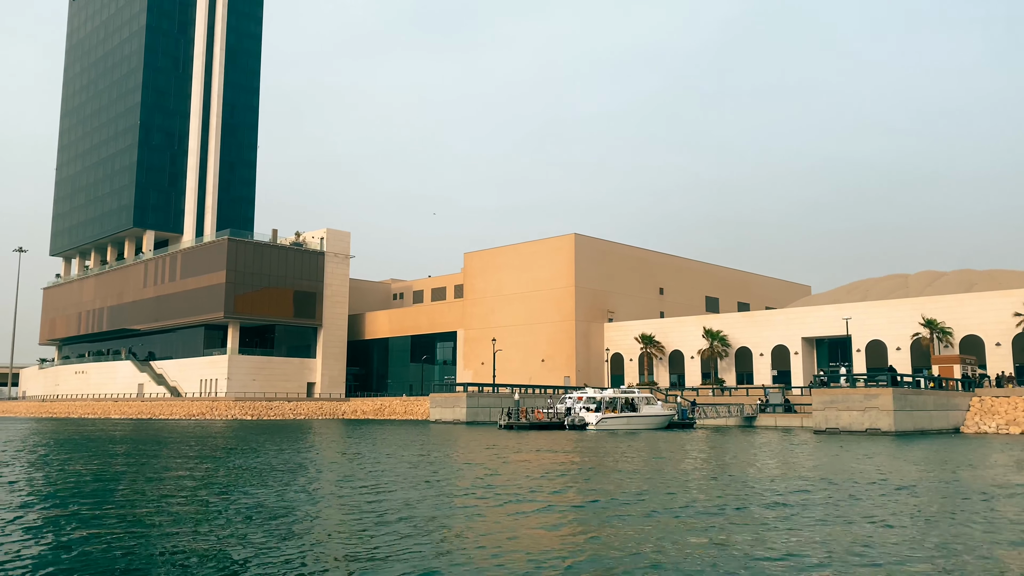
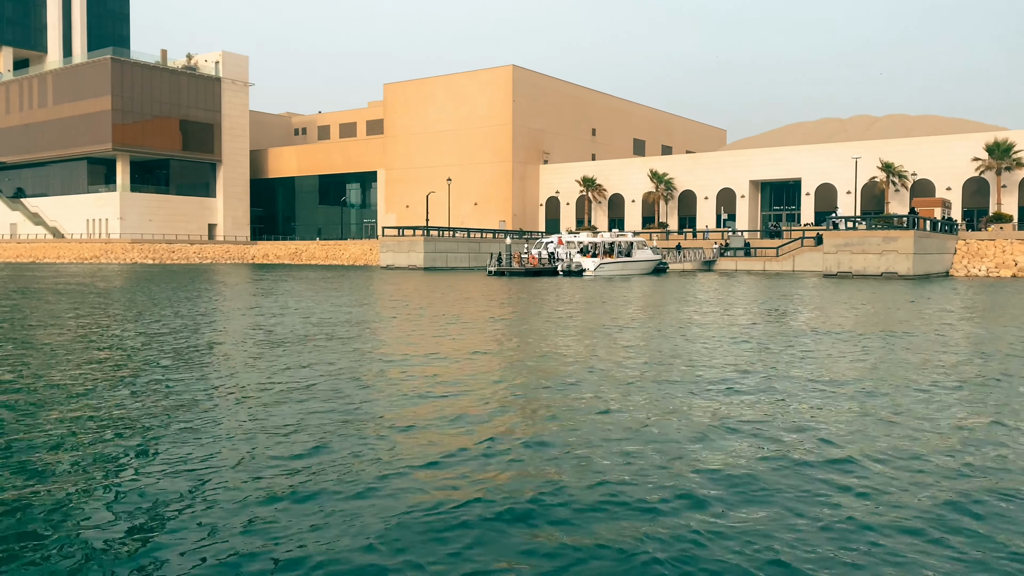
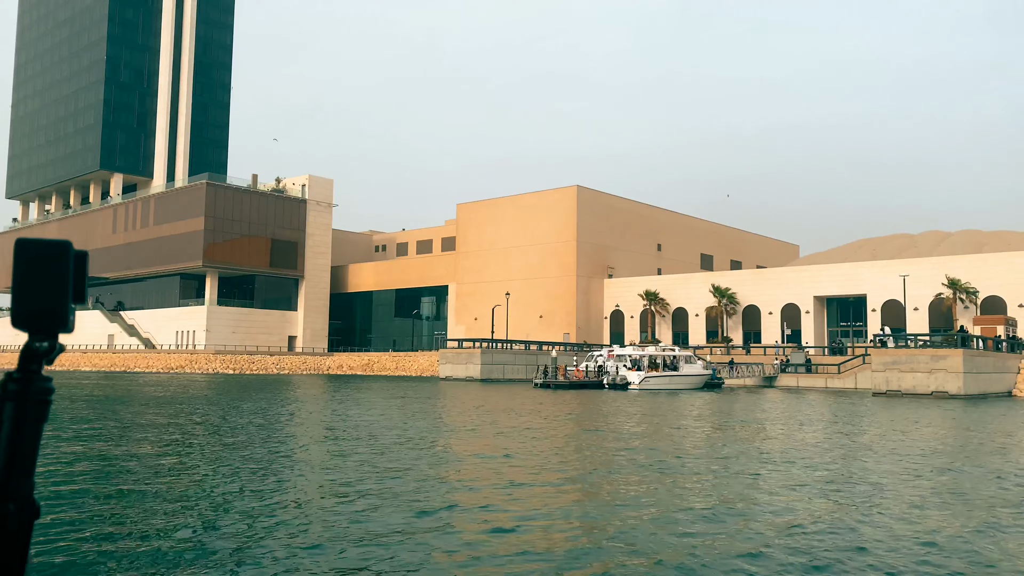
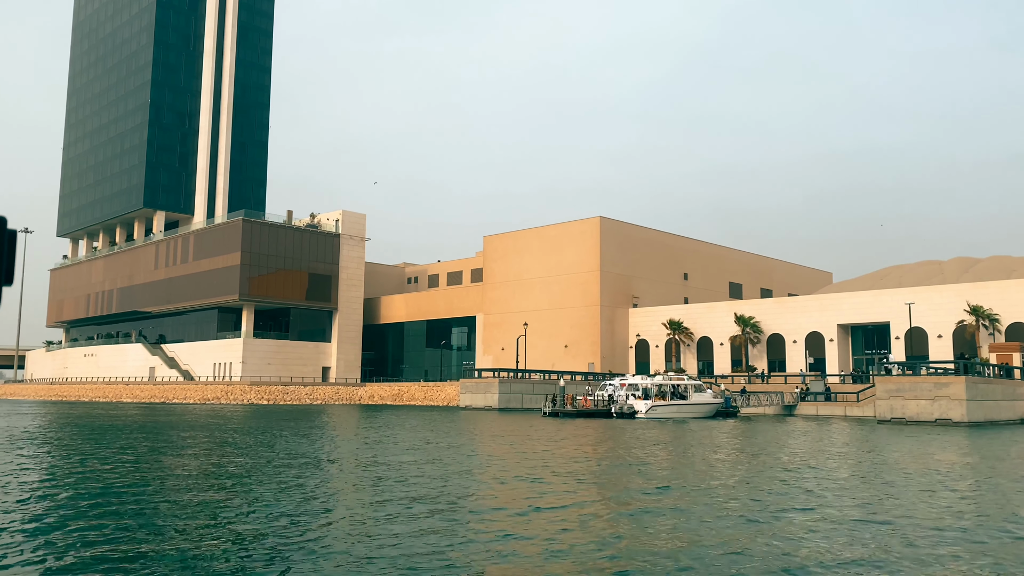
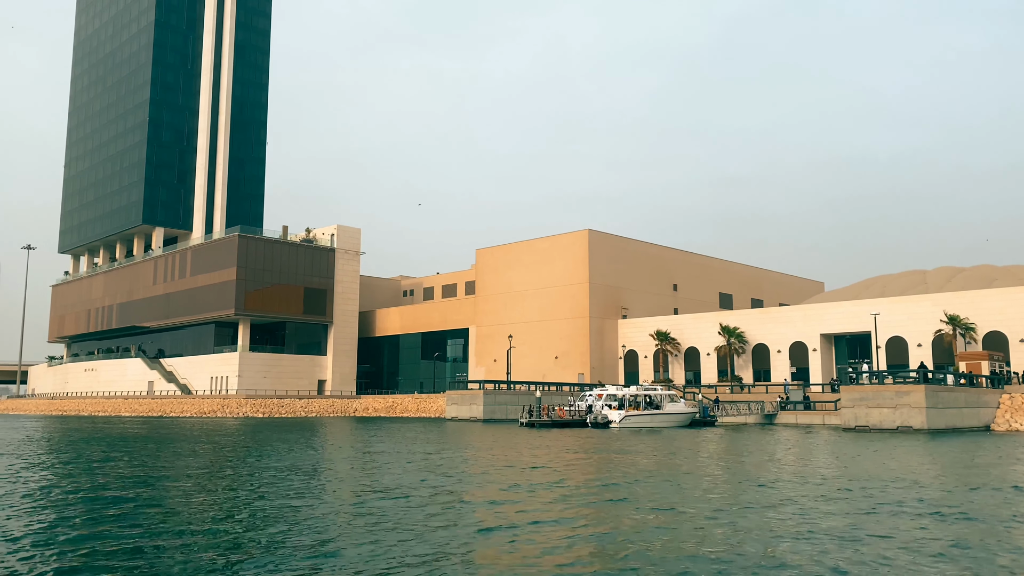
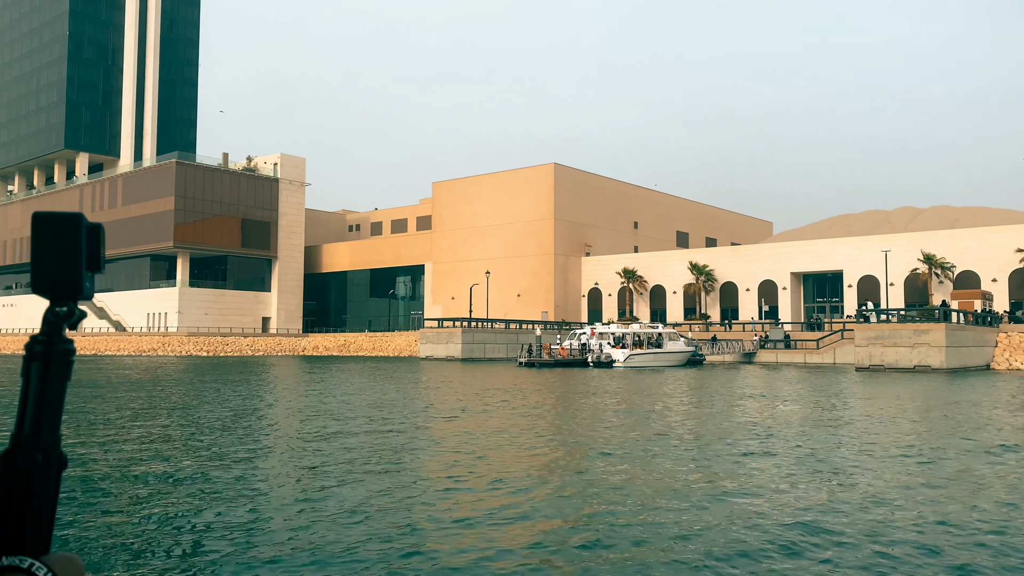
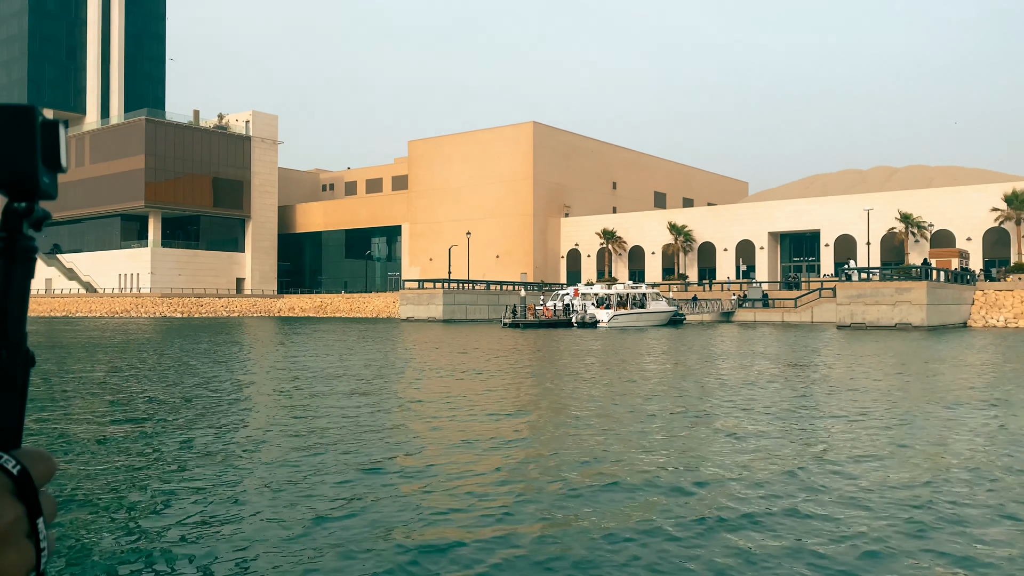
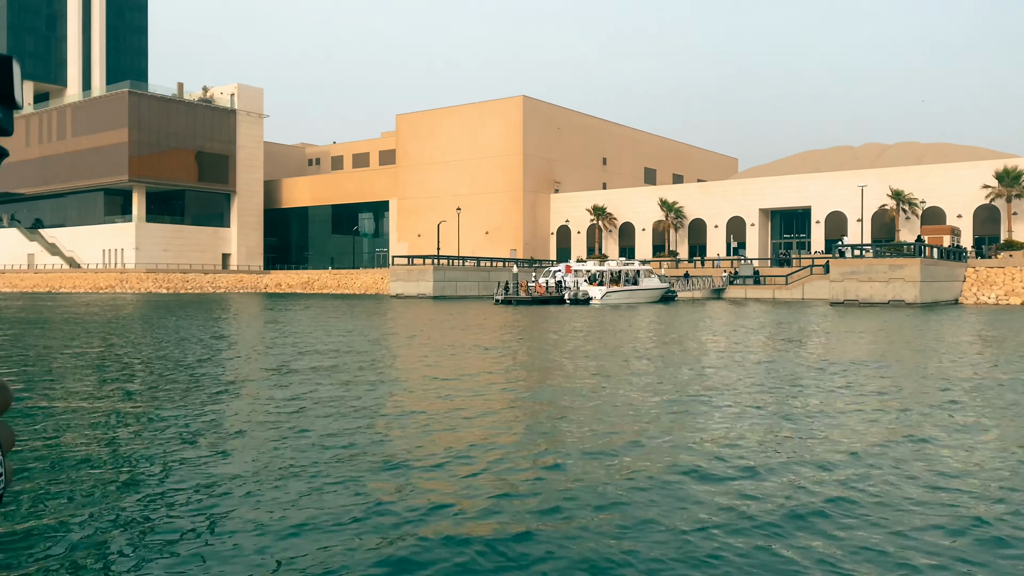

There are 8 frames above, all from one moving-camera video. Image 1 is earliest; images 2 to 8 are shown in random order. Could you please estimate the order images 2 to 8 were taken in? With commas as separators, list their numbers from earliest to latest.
5, 4, 3, 6, 7, 8, 2
